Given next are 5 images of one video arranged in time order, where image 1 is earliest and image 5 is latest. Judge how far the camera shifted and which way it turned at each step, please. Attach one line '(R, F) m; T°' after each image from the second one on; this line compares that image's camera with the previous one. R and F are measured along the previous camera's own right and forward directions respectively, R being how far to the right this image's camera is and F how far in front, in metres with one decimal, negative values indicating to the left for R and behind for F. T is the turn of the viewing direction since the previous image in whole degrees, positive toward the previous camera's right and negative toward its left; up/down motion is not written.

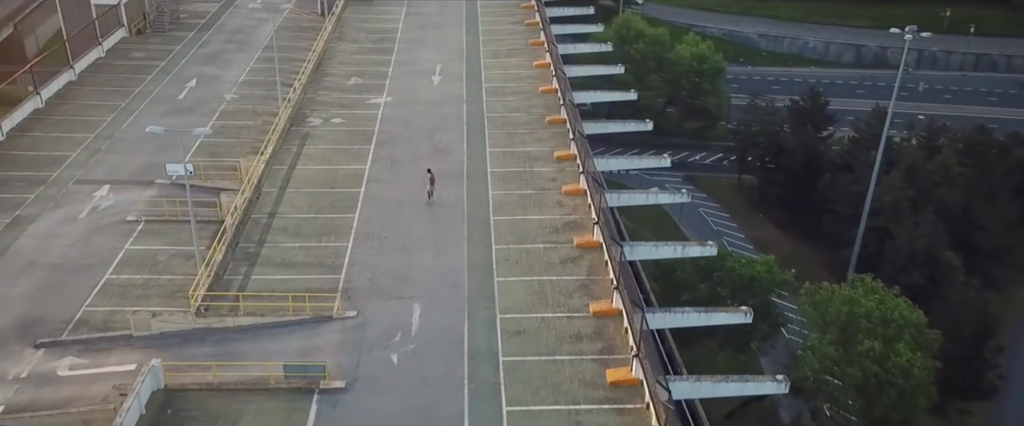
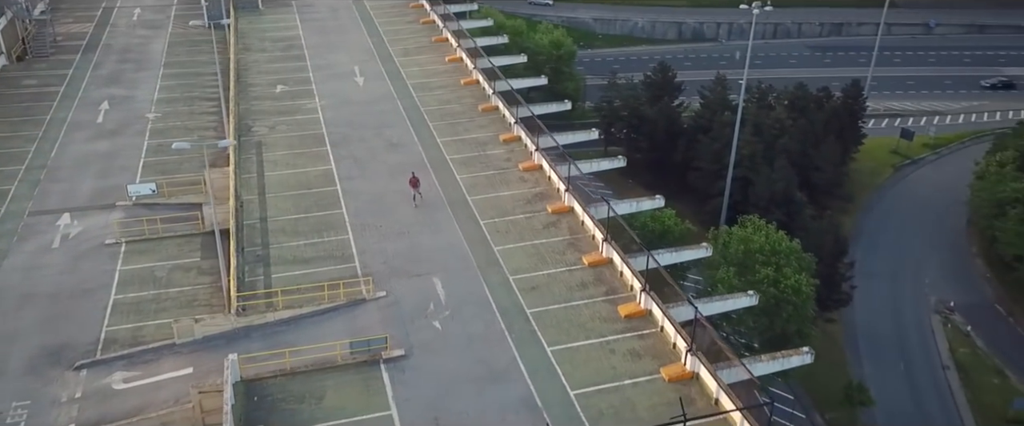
(-7.9, -3.9) m; +13°
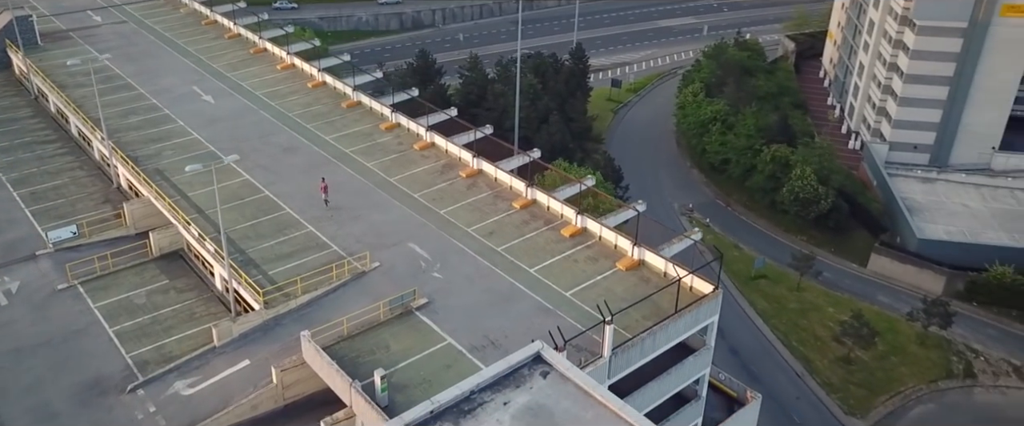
(-14.1, -5.3) m; +23°
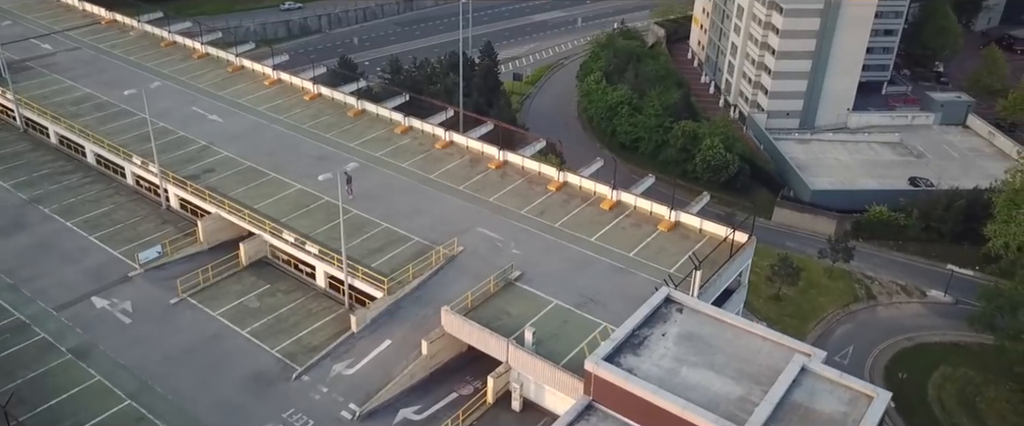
(-12.8, -5.3) m; +12°
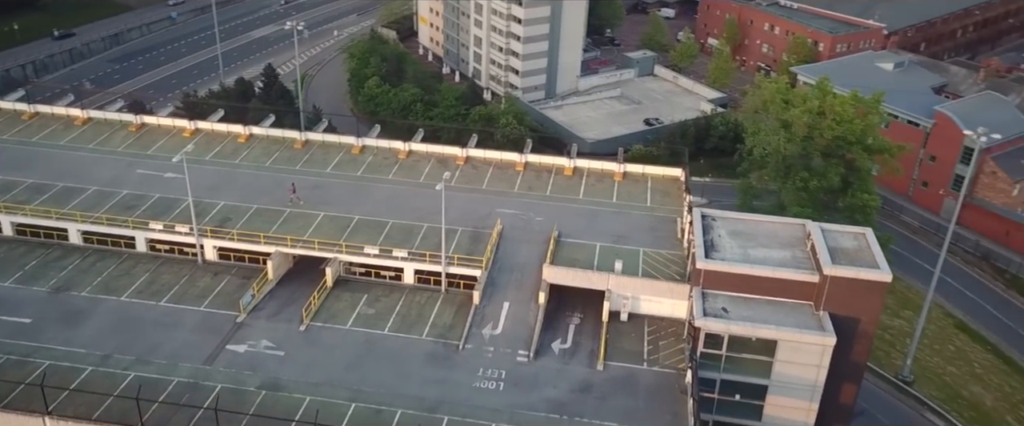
(-26.3, -6.0) m; +26°
